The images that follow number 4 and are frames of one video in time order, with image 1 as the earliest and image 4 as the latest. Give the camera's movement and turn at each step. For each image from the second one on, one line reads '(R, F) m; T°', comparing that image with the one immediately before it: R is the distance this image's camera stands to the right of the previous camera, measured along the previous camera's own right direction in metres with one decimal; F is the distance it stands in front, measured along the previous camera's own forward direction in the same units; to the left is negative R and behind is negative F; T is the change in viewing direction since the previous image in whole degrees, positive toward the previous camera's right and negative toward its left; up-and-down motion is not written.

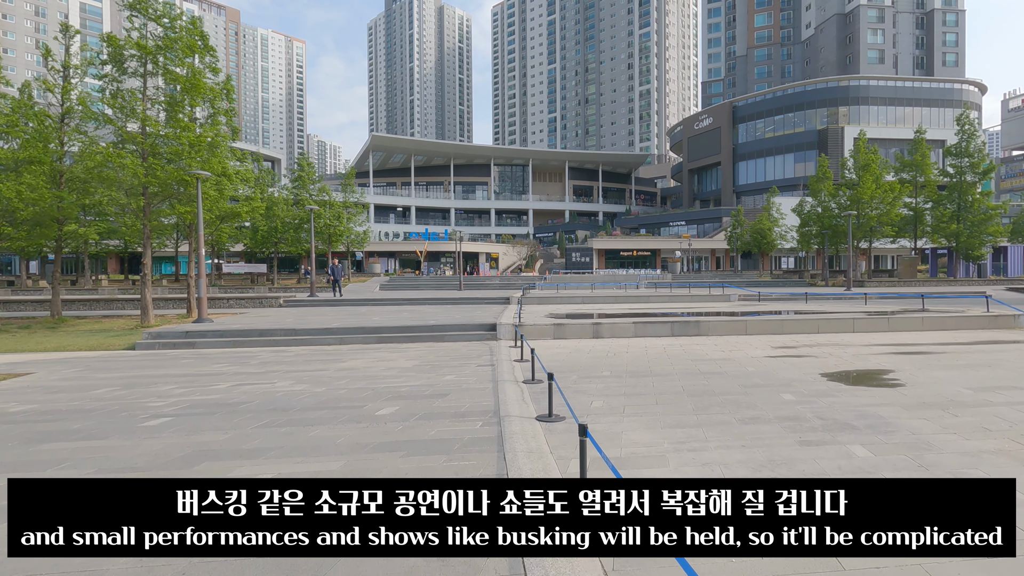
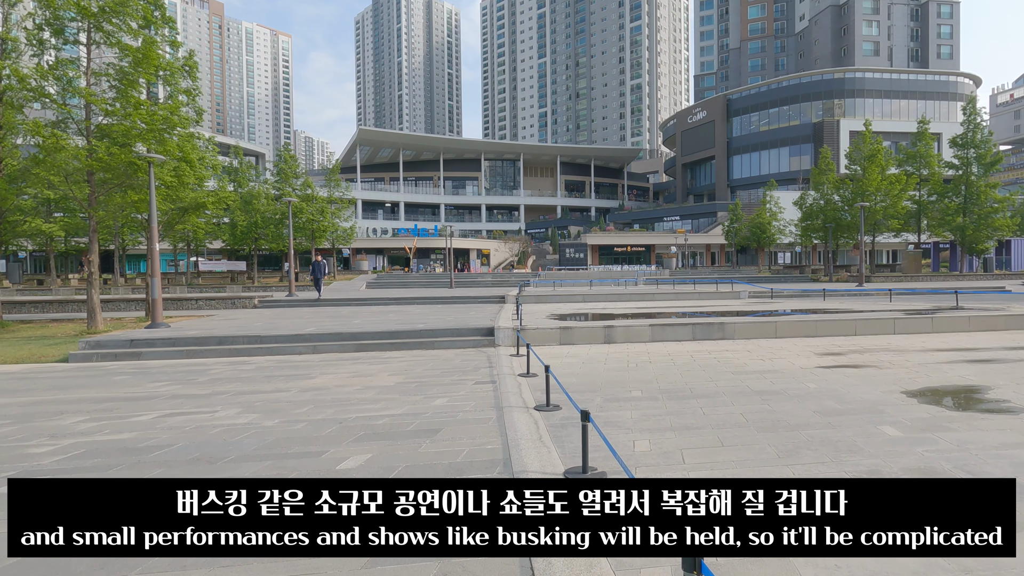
(-0.2, +1.9) m; +1°
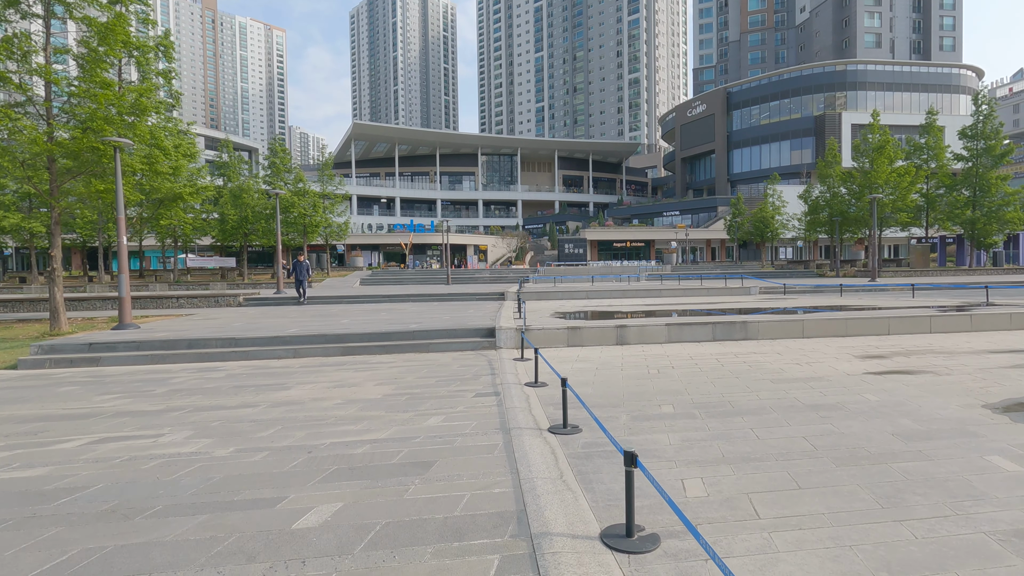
(-0.1, +1.2) m; 0°
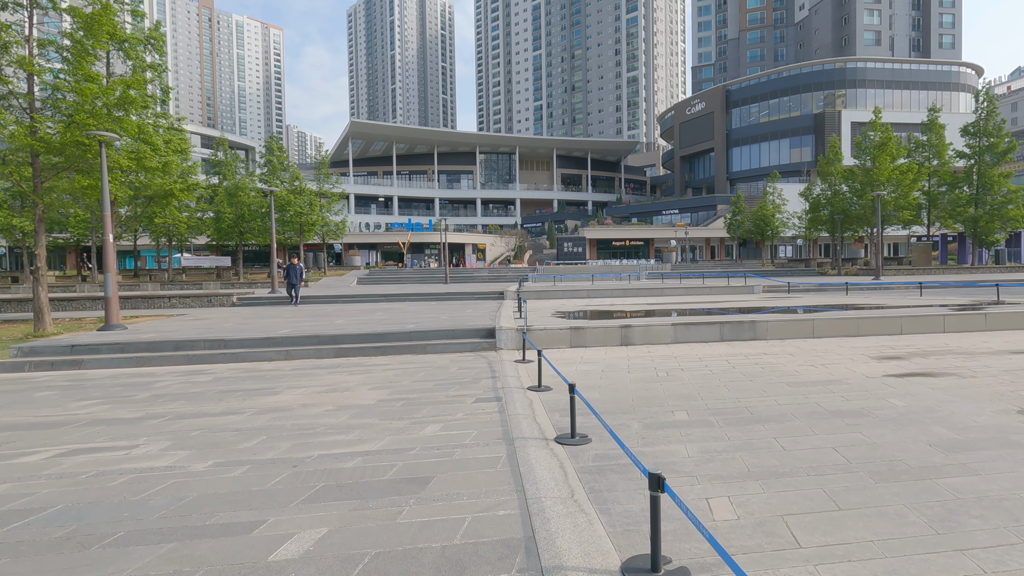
(0.0, +0.4) m; 0°
